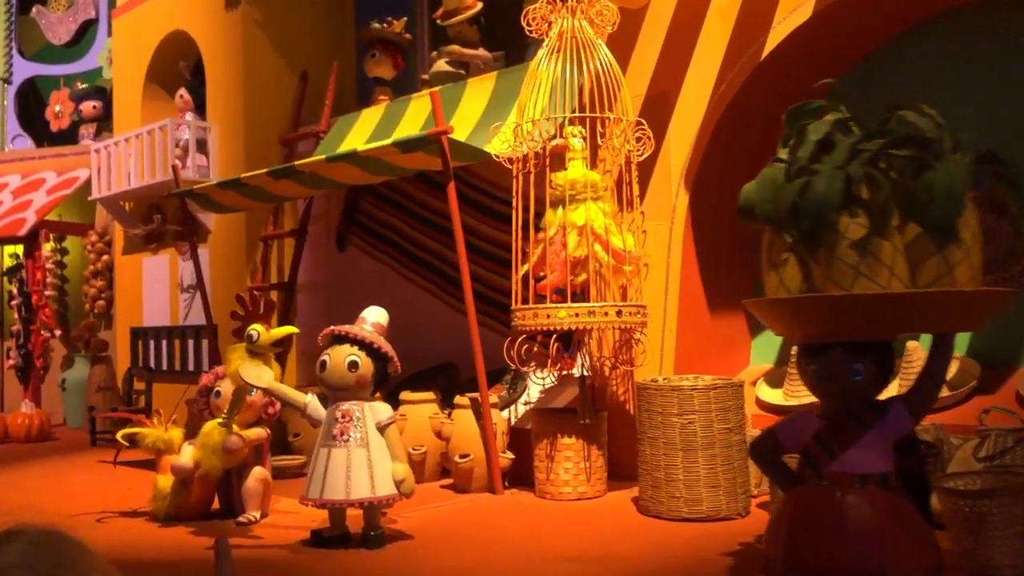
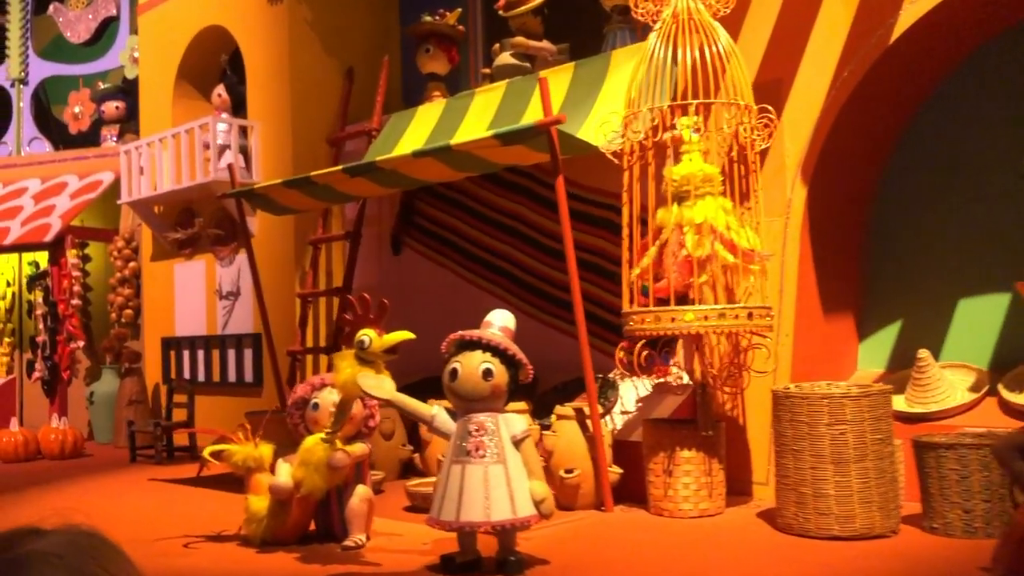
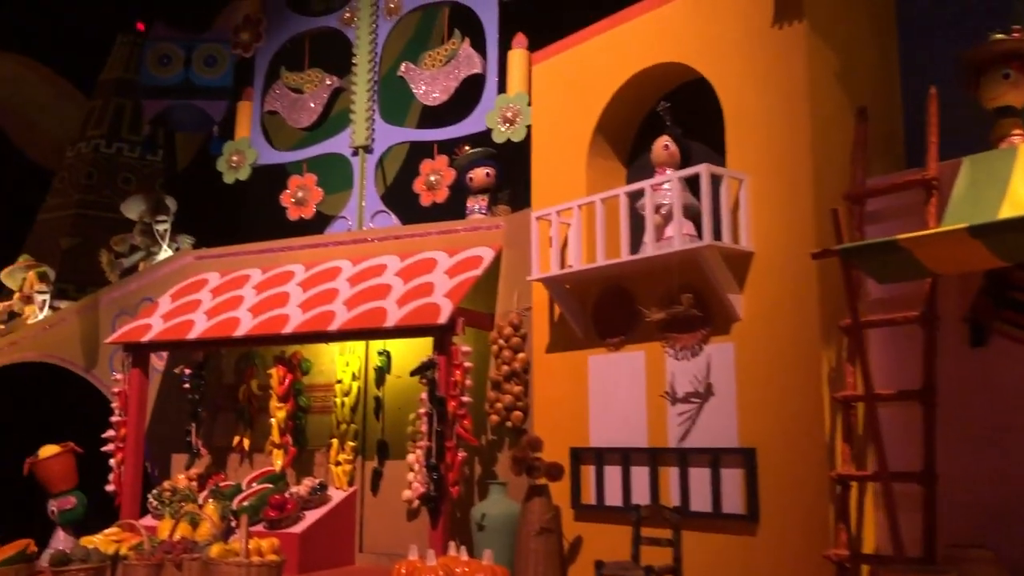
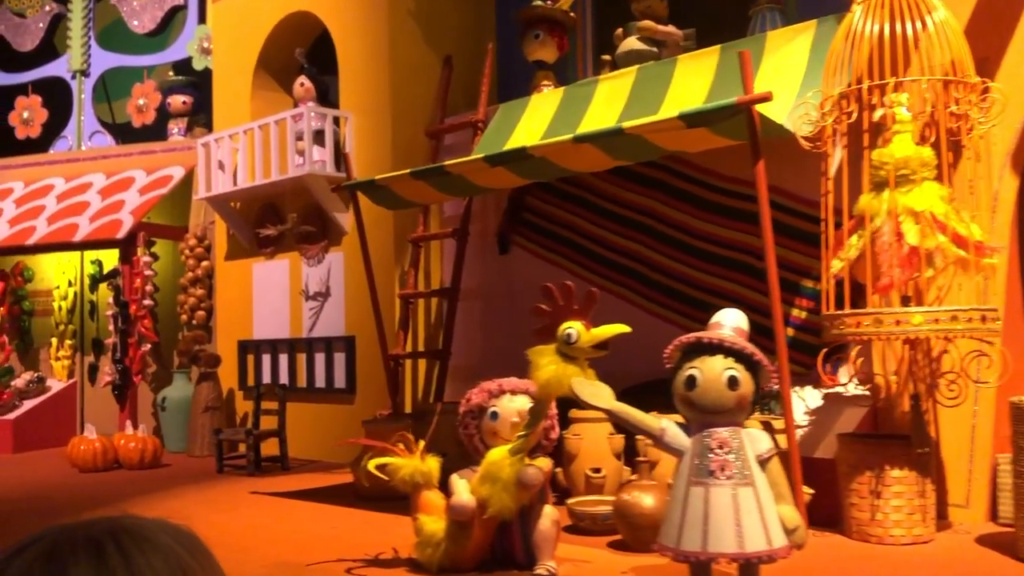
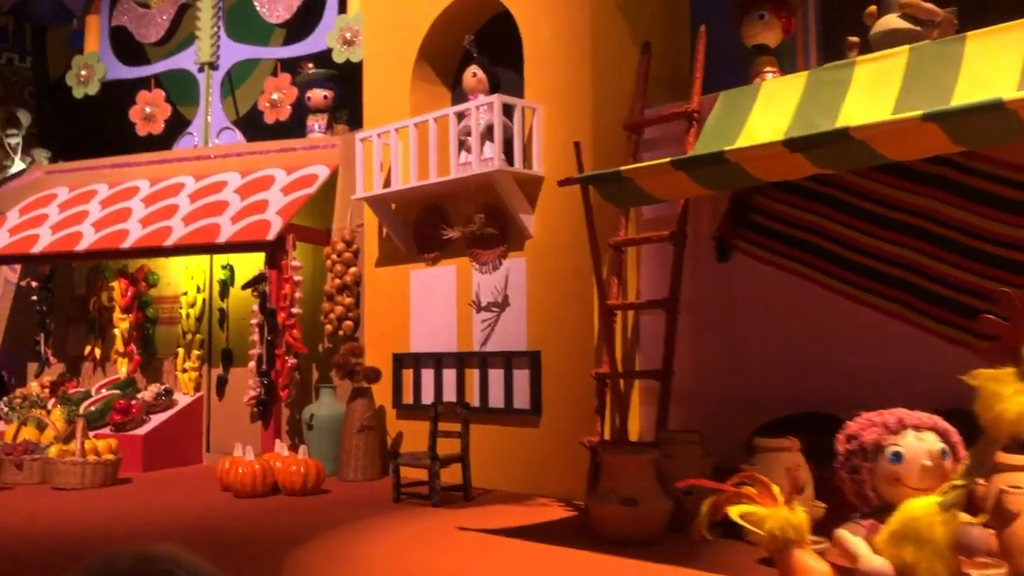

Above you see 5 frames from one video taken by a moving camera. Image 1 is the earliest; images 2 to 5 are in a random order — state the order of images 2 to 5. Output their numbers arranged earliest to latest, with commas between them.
2, 4, 5, 3
